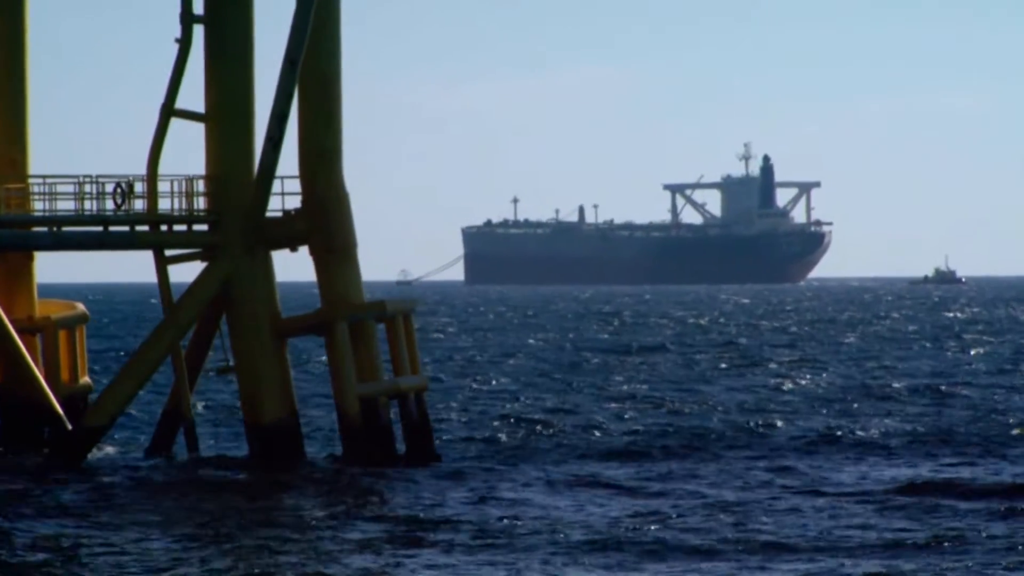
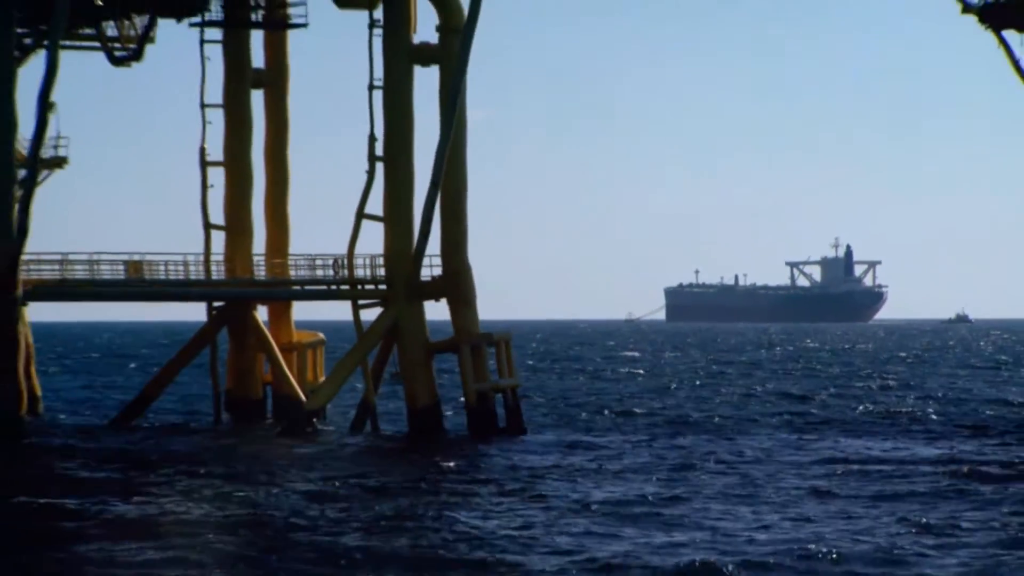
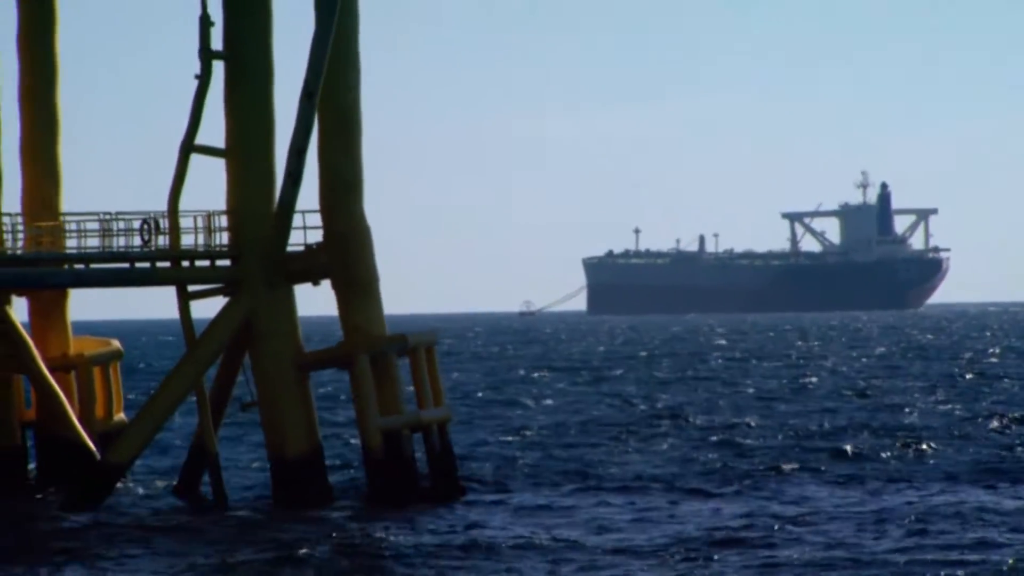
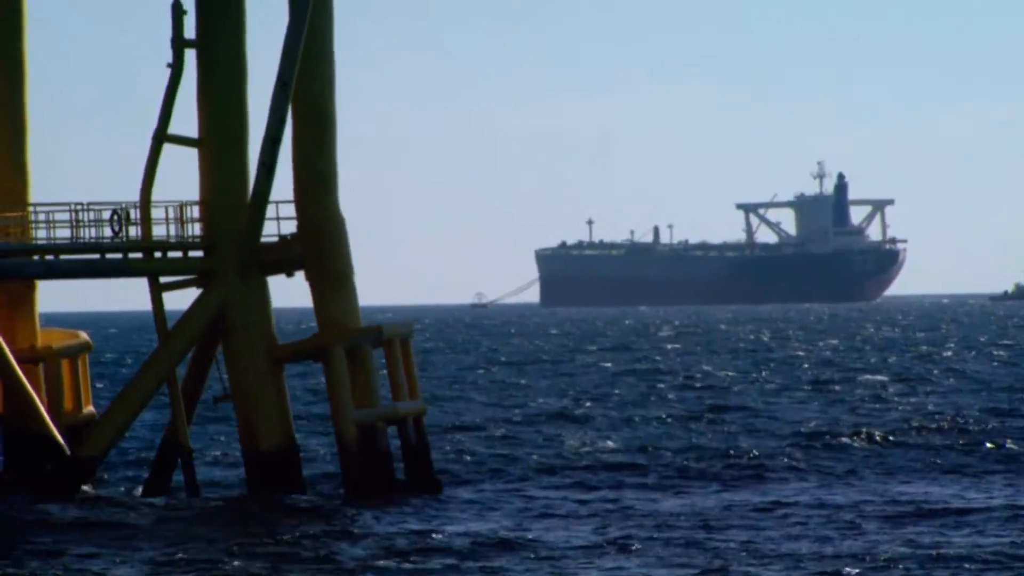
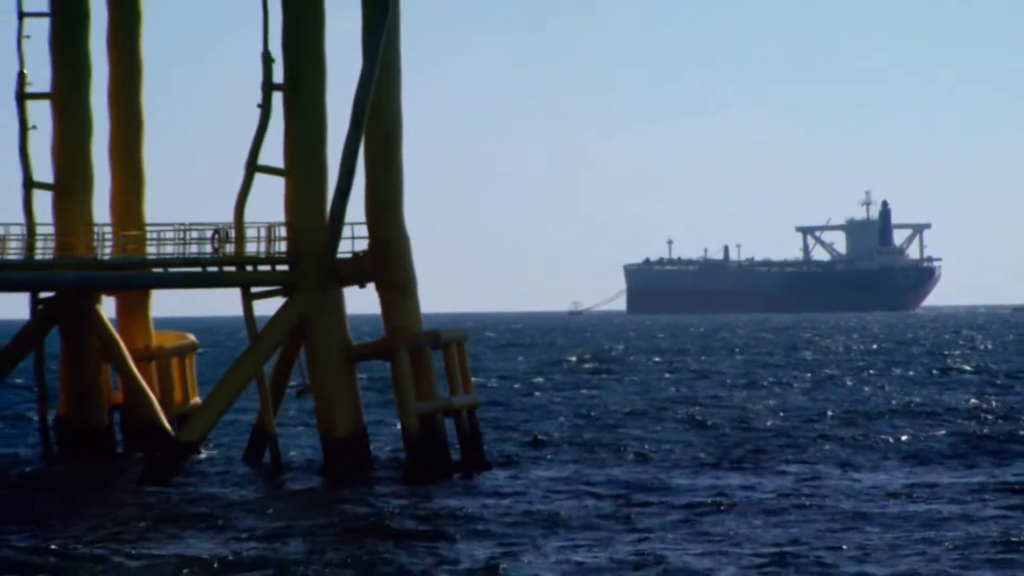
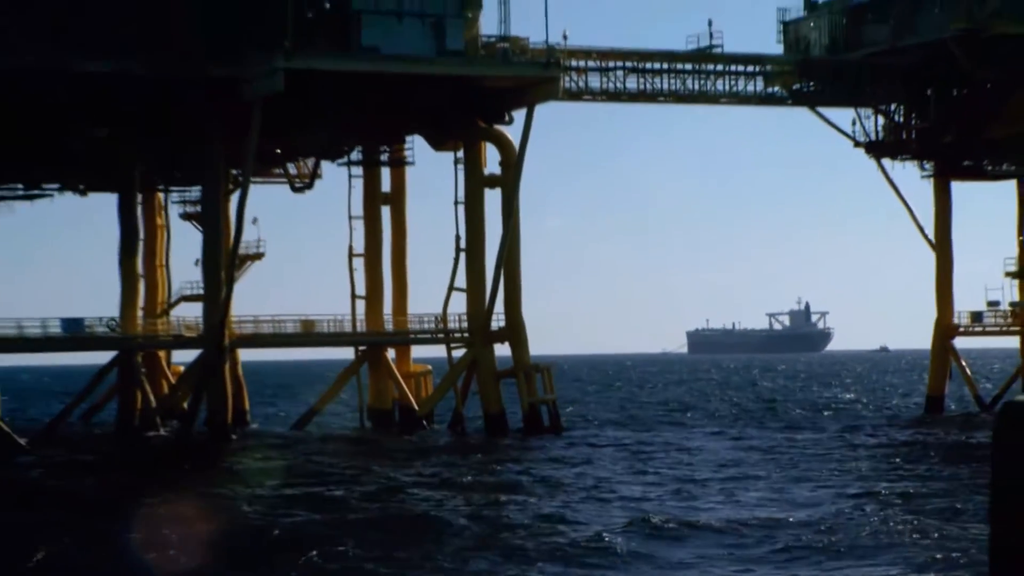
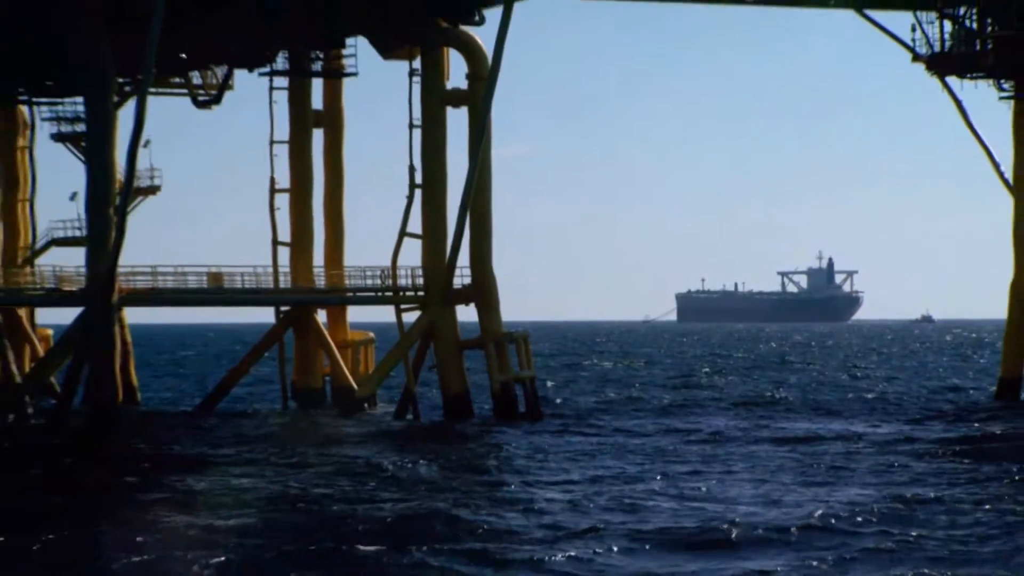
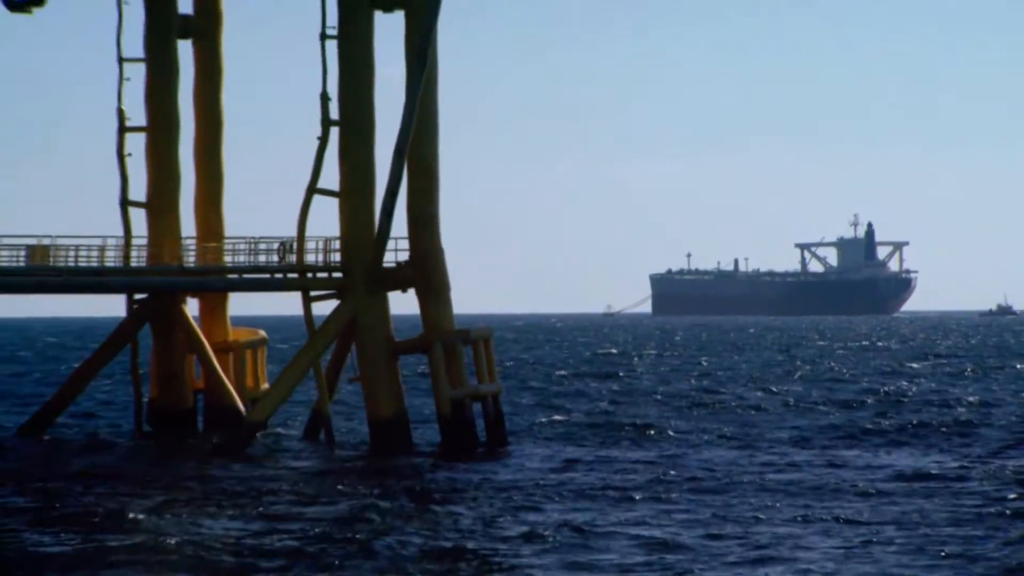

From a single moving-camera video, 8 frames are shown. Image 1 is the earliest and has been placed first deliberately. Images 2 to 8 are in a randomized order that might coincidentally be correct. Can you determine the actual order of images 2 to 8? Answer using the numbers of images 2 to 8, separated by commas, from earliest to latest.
4, 3, 5, 8, 2, 7, 6
